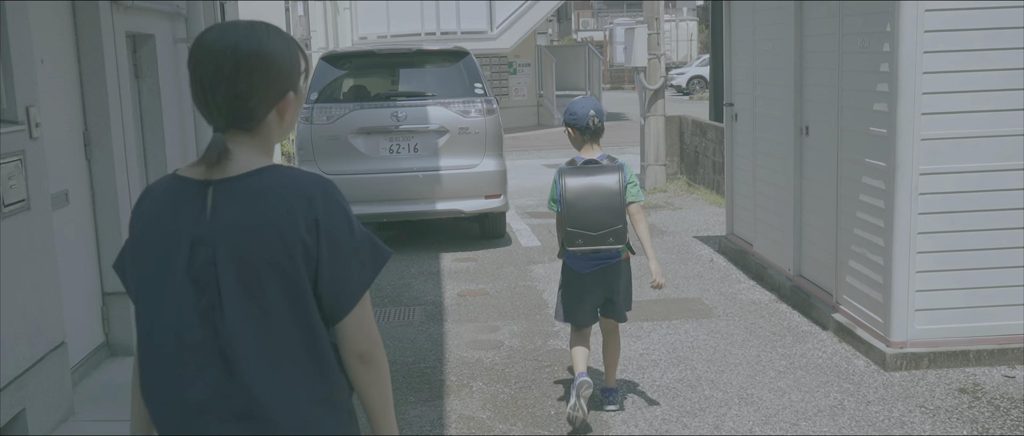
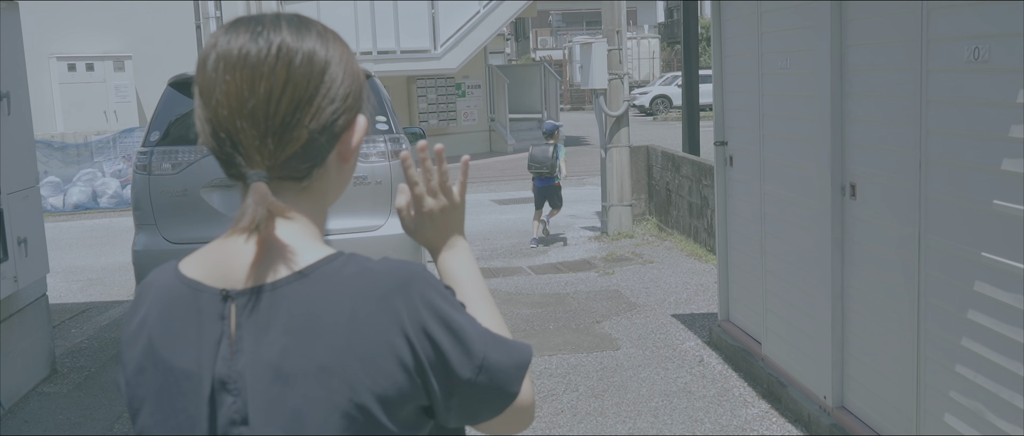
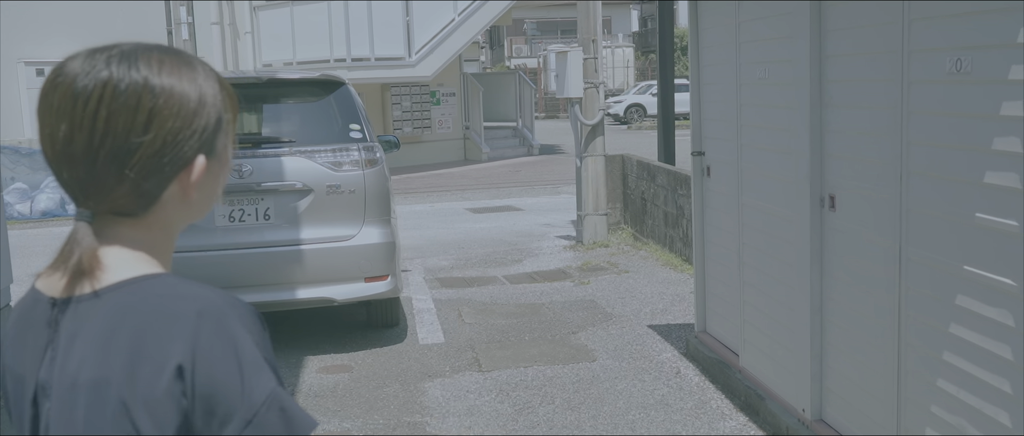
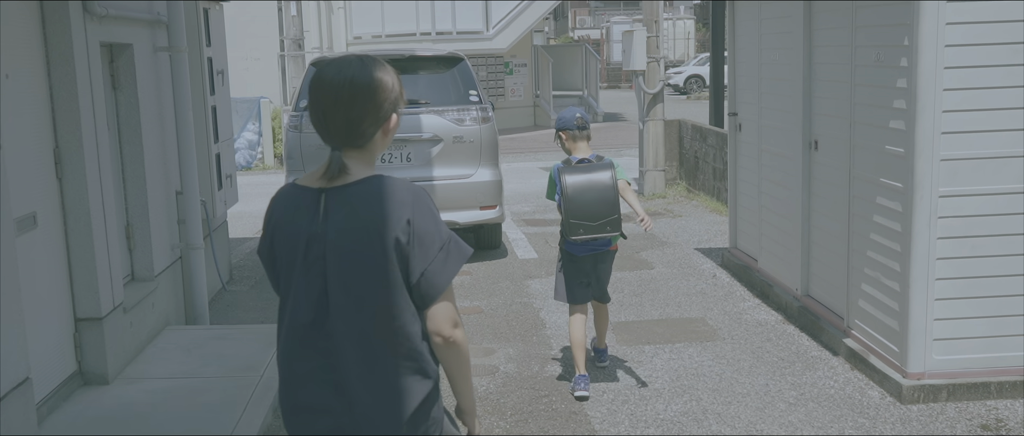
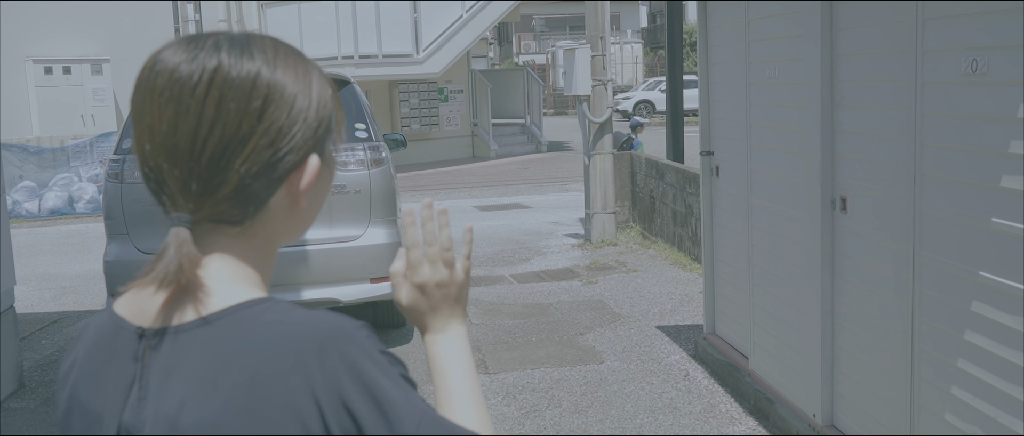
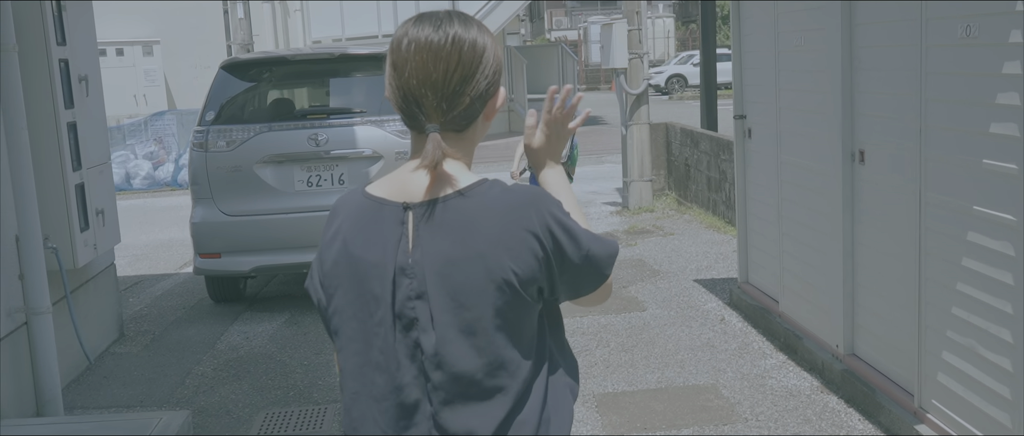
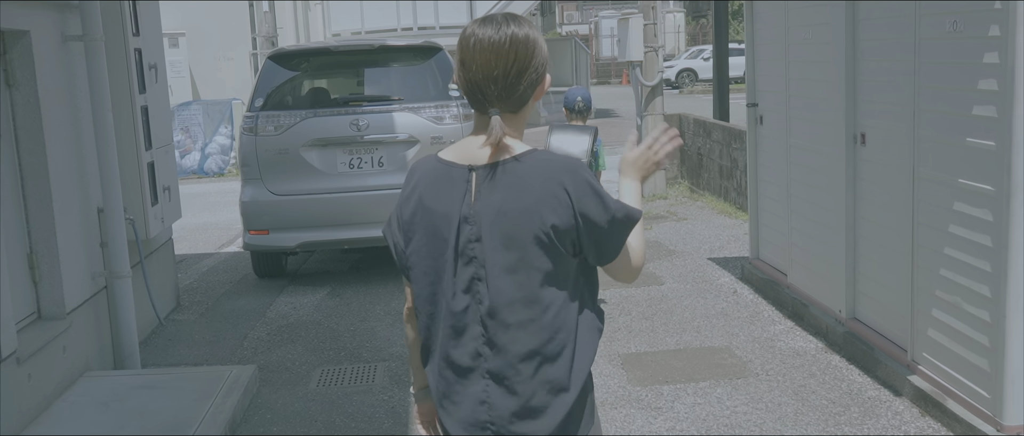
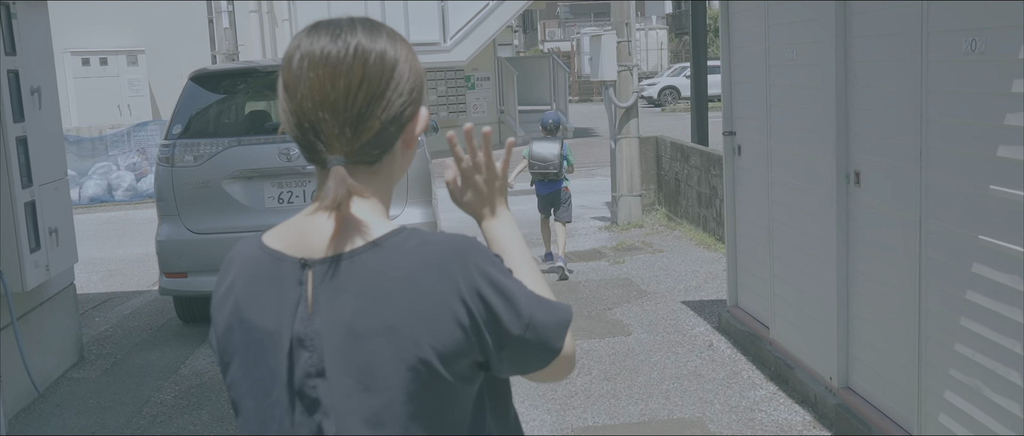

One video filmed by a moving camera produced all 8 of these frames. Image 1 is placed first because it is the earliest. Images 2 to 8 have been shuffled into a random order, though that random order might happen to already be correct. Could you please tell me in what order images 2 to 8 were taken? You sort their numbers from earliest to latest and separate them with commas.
4, 7, 6, 8, 2, 5, 3
